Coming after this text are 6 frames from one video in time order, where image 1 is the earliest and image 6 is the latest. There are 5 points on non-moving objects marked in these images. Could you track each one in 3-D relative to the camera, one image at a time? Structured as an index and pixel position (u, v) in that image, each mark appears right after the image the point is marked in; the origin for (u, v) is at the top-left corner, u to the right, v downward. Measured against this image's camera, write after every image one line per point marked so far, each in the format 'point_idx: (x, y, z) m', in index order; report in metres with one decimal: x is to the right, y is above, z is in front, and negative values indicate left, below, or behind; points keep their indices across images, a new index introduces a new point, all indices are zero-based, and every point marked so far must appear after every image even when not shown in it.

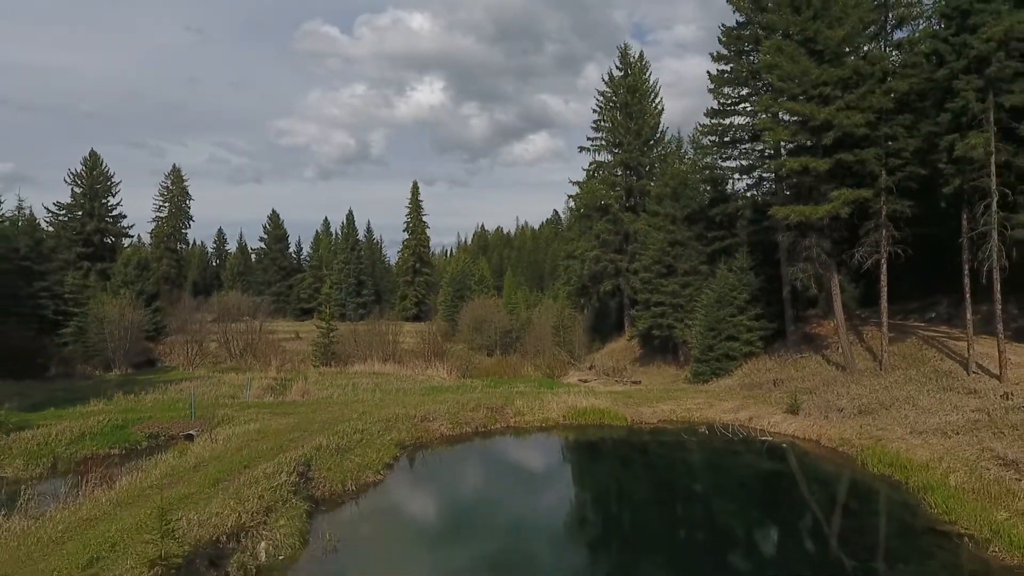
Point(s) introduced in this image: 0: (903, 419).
0: (+11.4, -3.7, +17.8) m
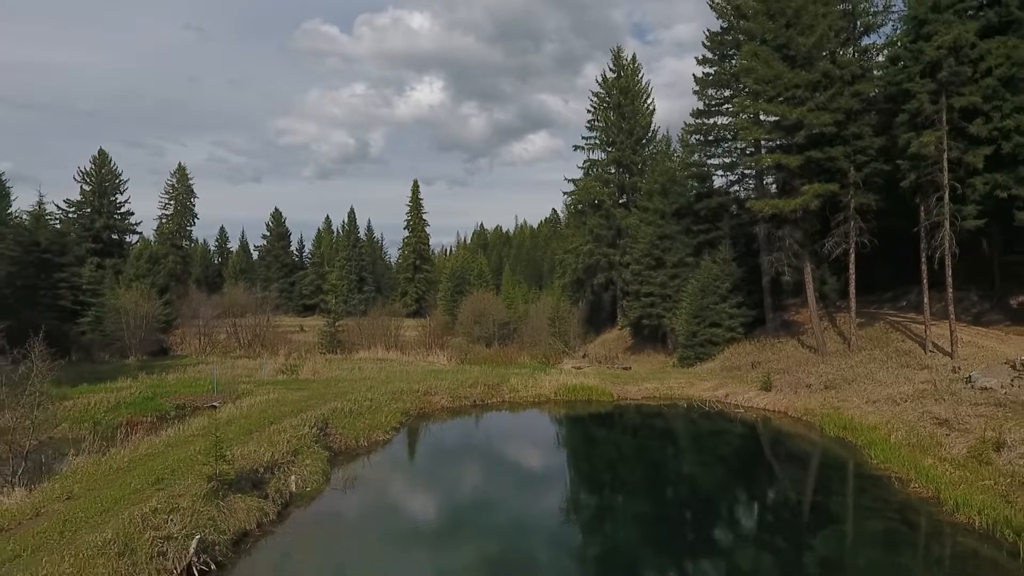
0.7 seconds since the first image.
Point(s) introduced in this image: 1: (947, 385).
0: (+11.2, -3.2, +19.6) m
1: (+12.6, -2.7, +17.8) m
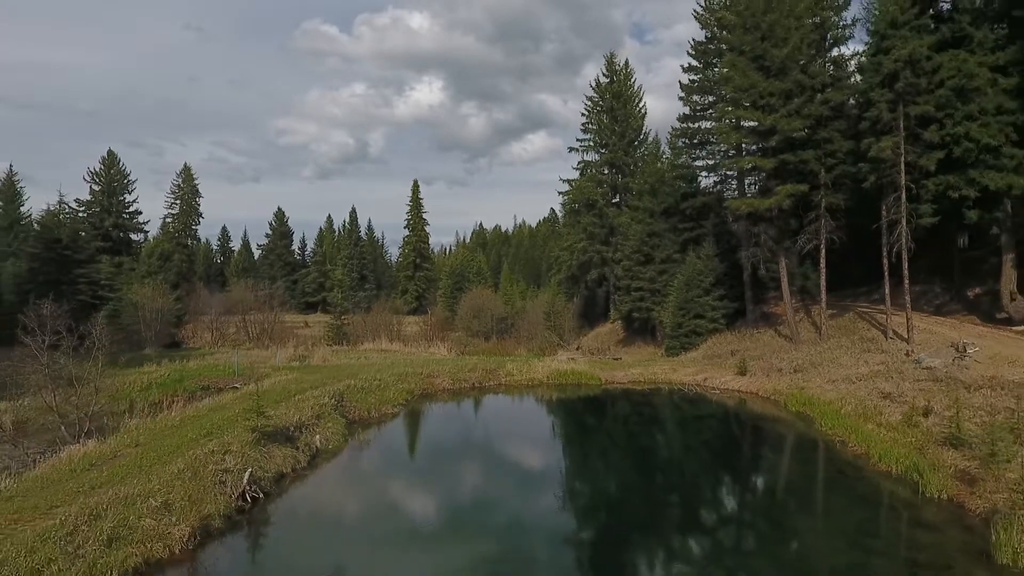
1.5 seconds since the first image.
0: (+11.0, -2.9, +21.6) m
1: (+12.4, -2.4, +19.8) m
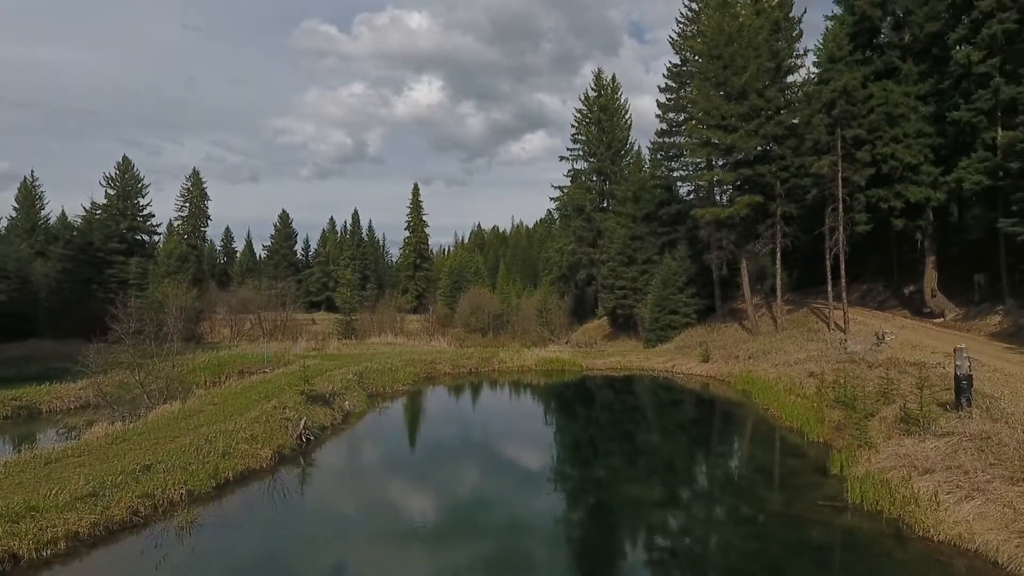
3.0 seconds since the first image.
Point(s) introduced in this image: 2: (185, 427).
0: (+10.7, -2.9, +25.3) m
1: (+12.1, -2.3, +23.4) m
2: (-6.8, -2.9, +12.9) m
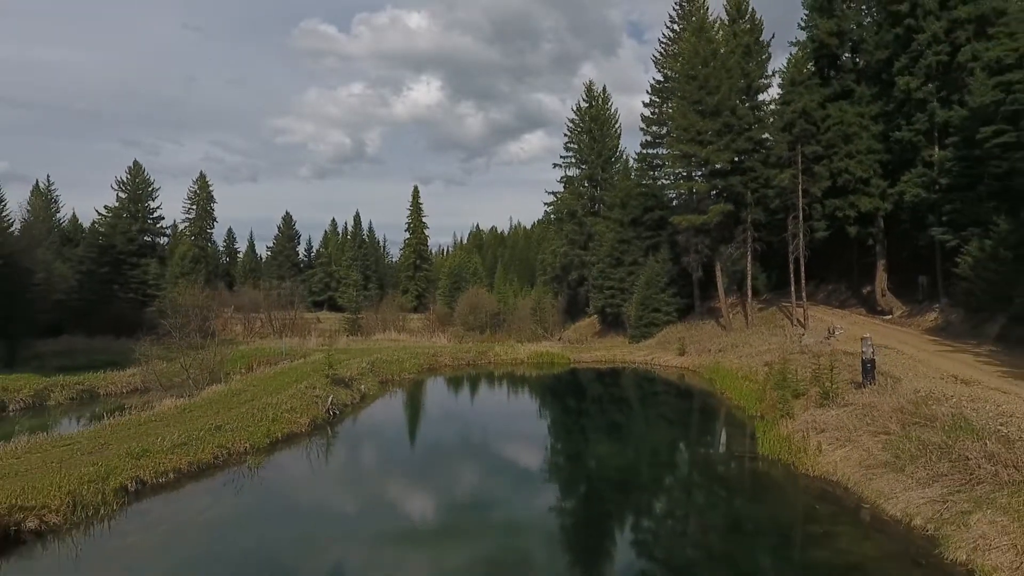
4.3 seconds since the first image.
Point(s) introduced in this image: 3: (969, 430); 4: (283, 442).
0: (+10.4, -2.9, +28.2) m
1: (+11.8, -2.4, +26.4) m
2: (-7.0, -2.9, +15.8) m
3: (+7.7, -2.4, +10.4) m
4: (-5.2, -3.5, +14.0) m
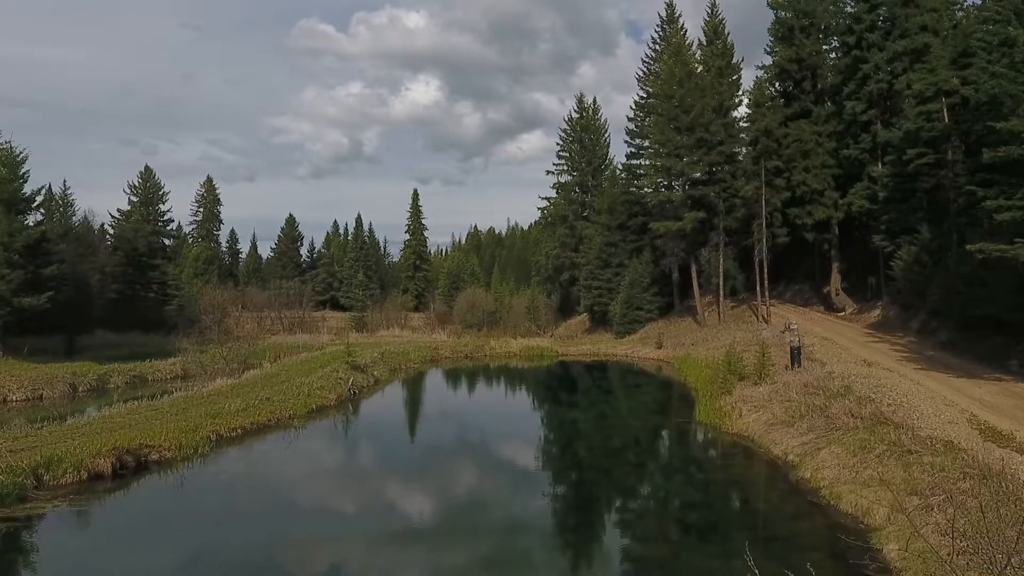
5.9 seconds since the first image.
0: (+10.1, -2.9, +31.6) m
1: (+11.5, -2.3, +29.8) m
2: (-7.3, -2.9, +19.2) m
3: (+7.4, -2.4, +13.8) m
4: (-5.5, -3.5, +17.3) m
